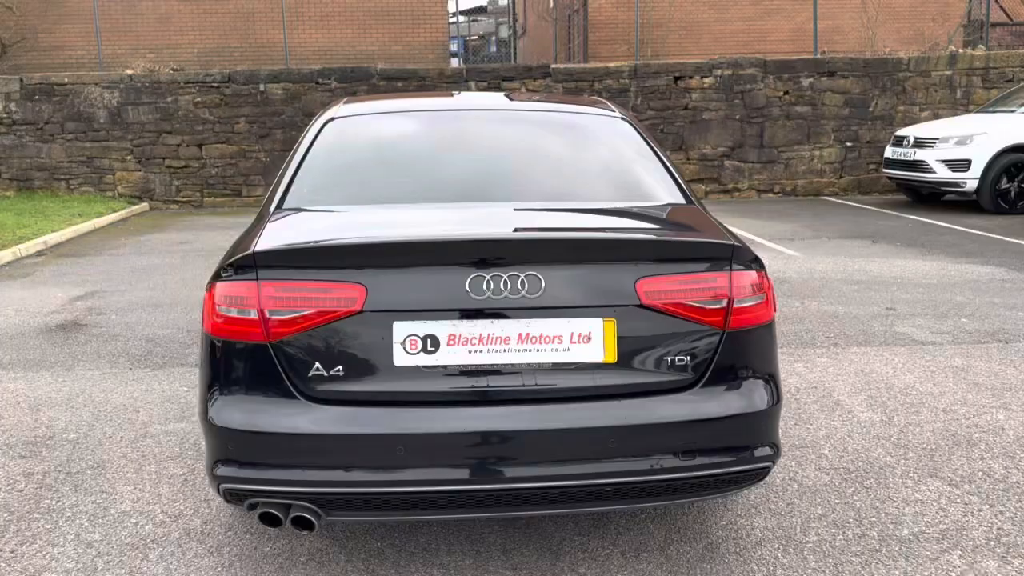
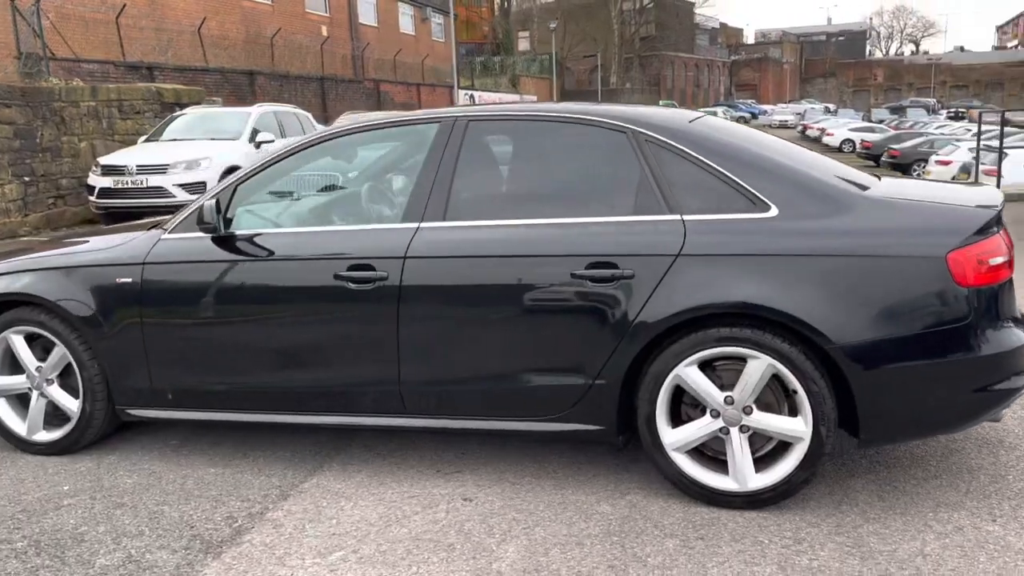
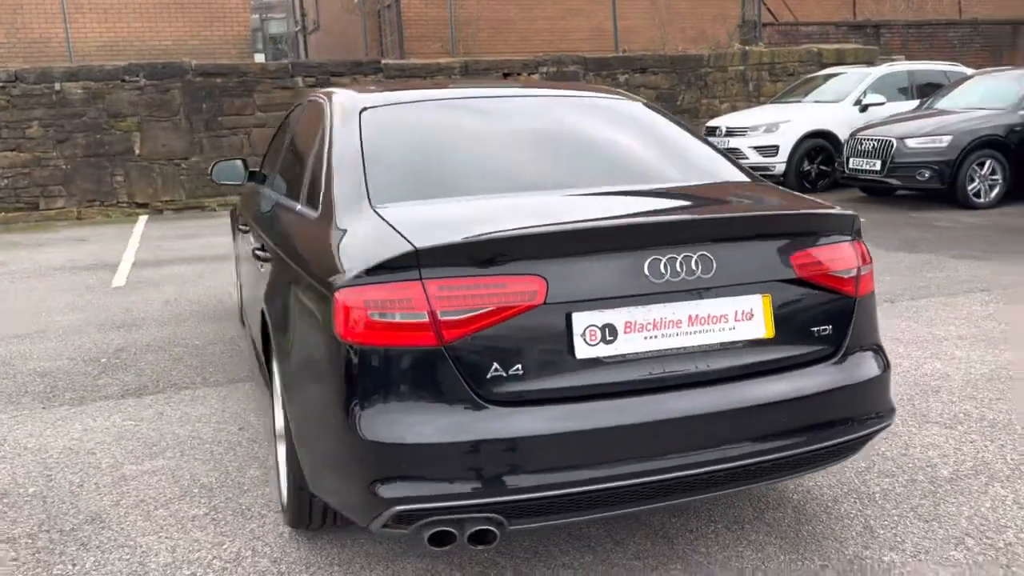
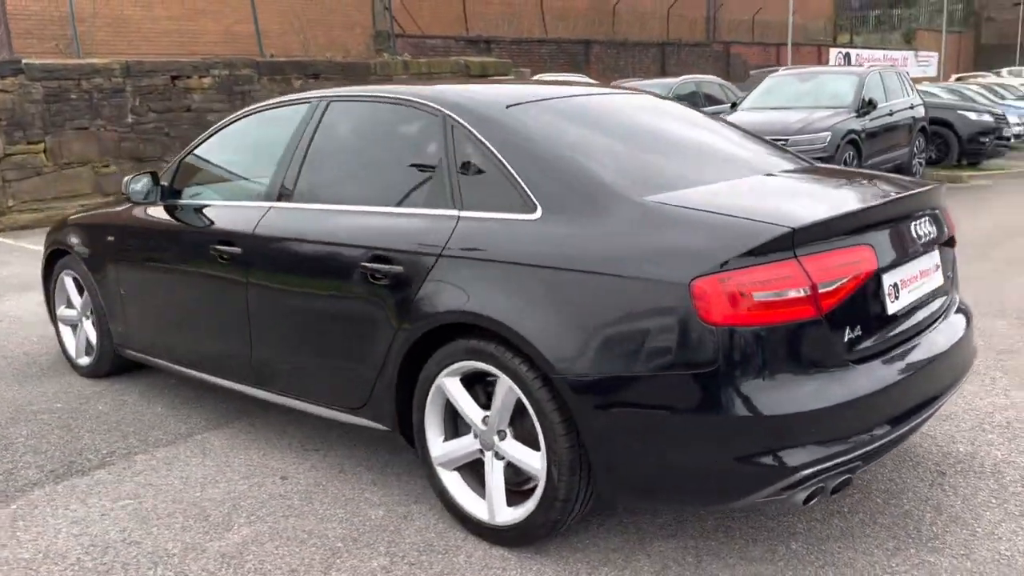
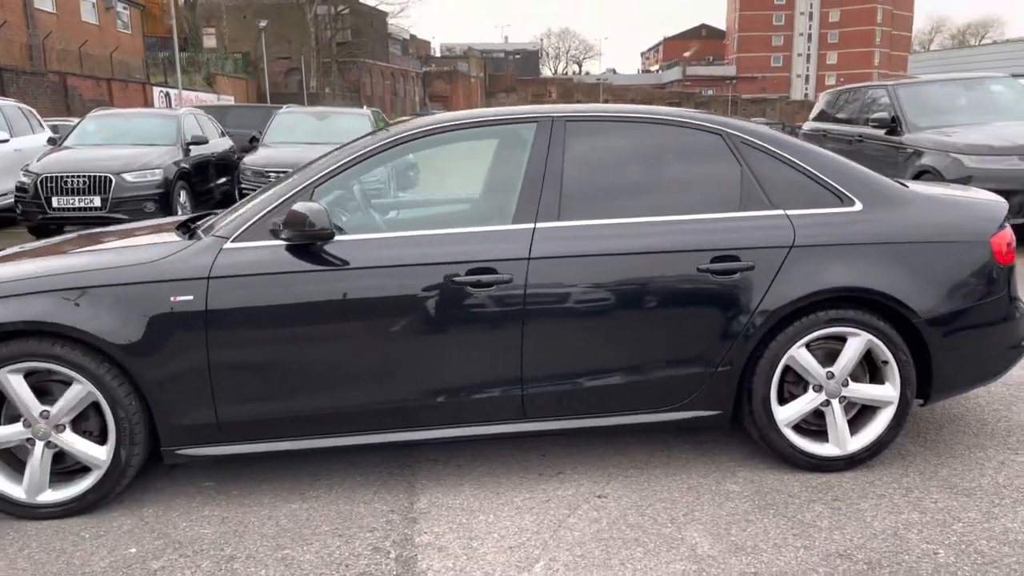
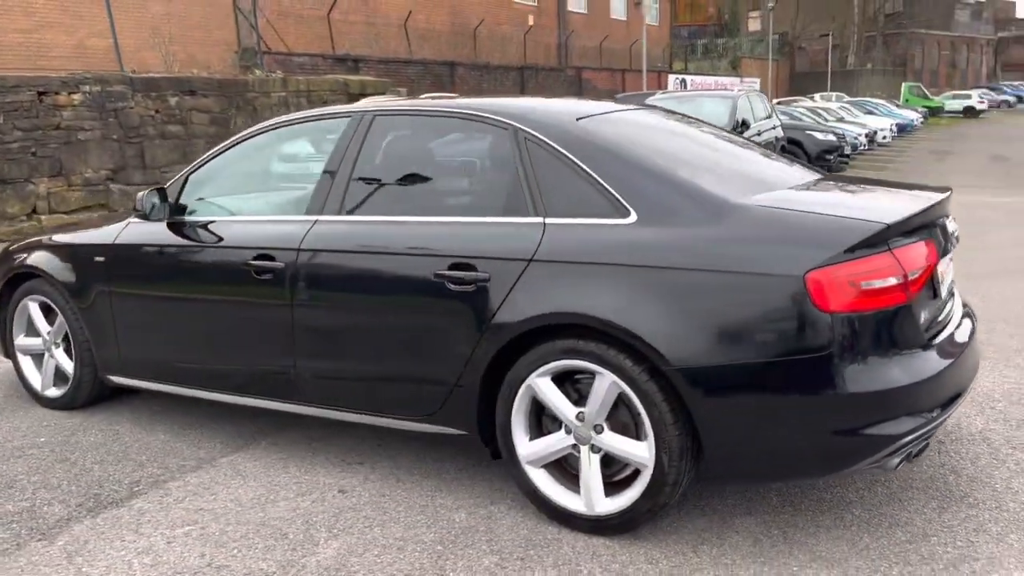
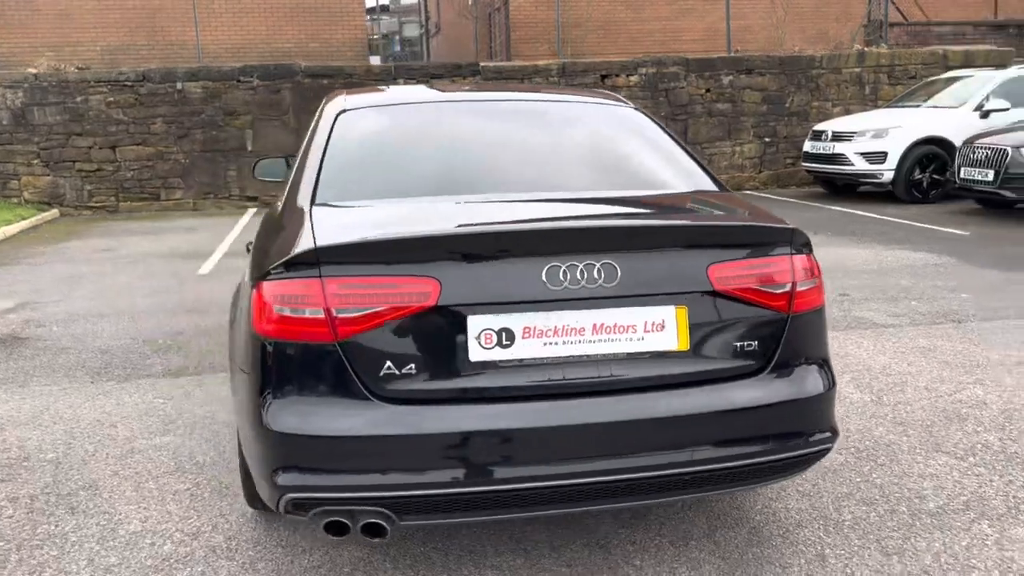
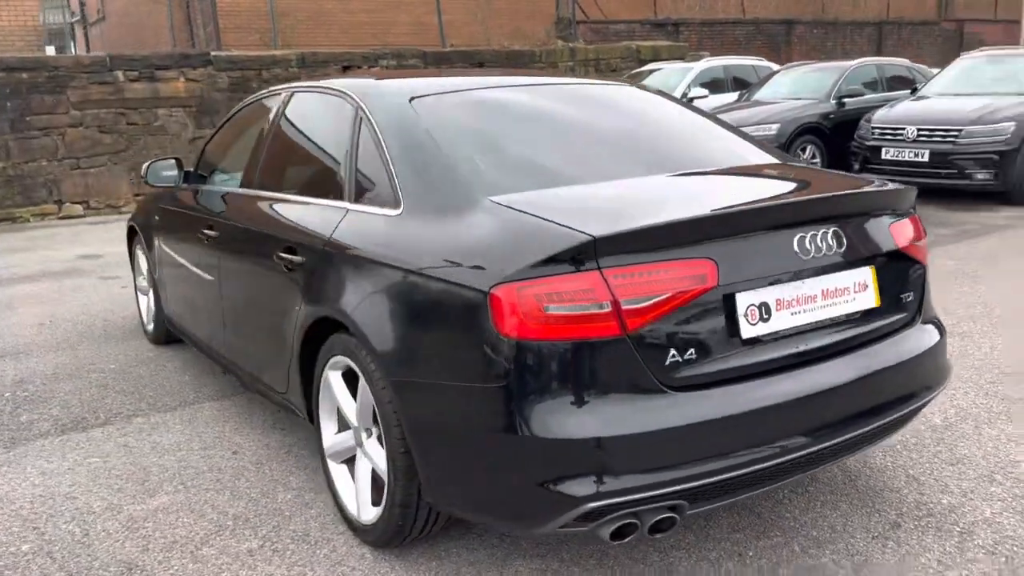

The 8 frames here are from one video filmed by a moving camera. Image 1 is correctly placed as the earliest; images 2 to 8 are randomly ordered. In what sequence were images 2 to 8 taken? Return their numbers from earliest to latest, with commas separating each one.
7, 3, 8, 4, 6, 2, 5
